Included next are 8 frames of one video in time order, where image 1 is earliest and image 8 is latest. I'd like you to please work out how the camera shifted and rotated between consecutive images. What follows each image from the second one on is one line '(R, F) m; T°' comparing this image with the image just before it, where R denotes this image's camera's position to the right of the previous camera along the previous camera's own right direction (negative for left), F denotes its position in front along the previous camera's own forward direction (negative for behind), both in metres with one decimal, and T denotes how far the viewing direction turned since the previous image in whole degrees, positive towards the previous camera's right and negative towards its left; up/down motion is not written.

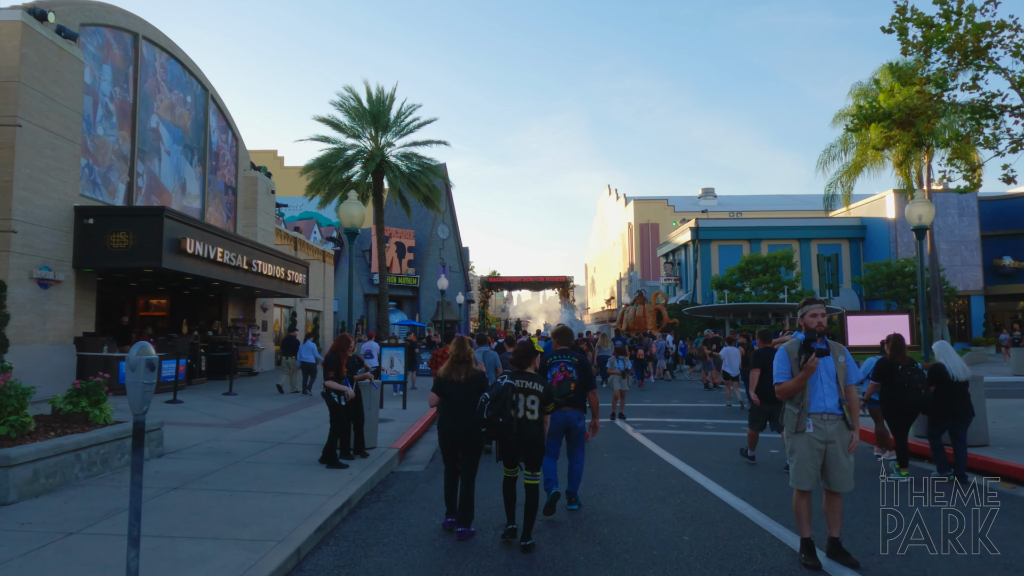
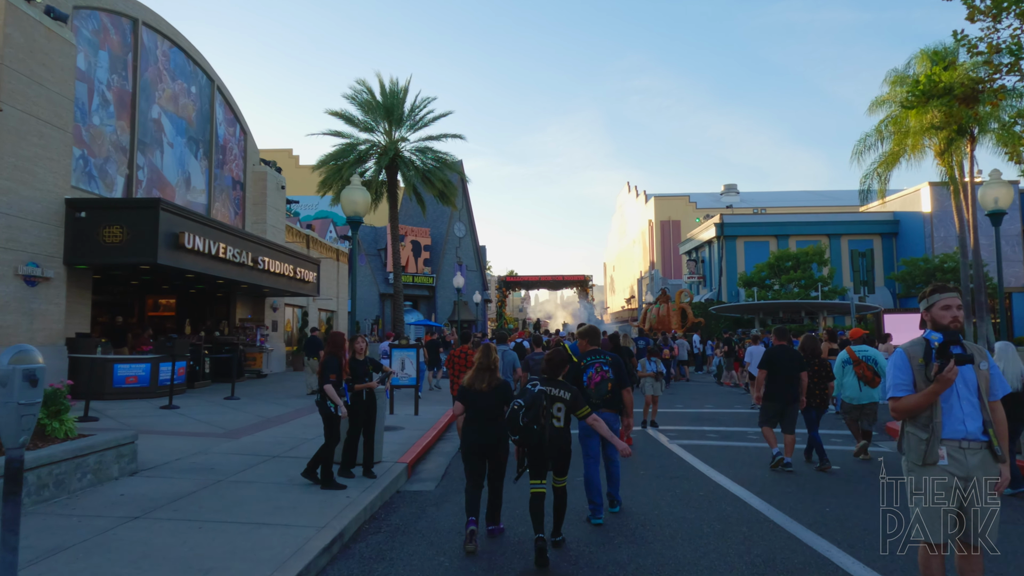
(-0.1, +1.2) m; -1°
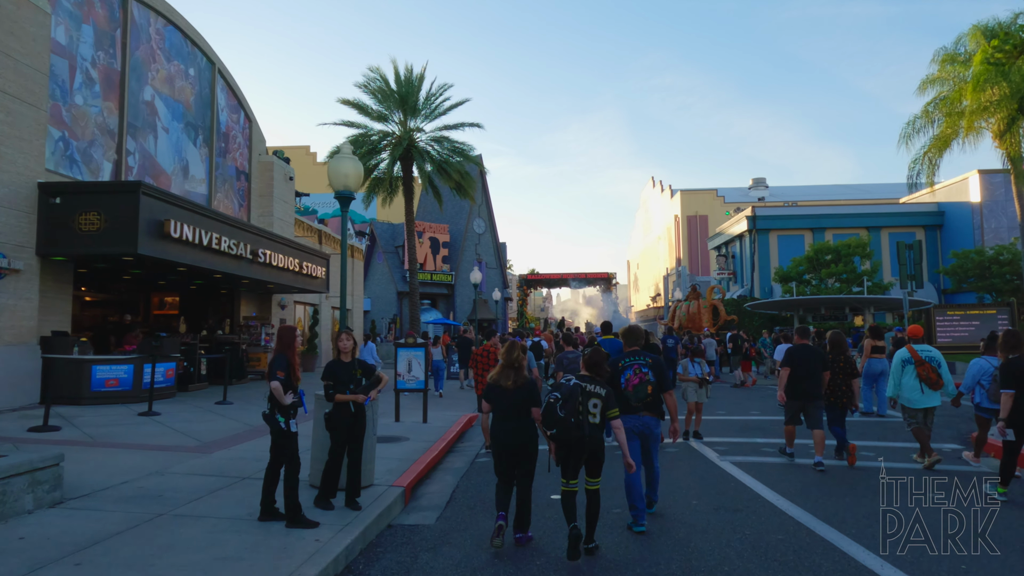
(0.0, +1.6) m; -2°
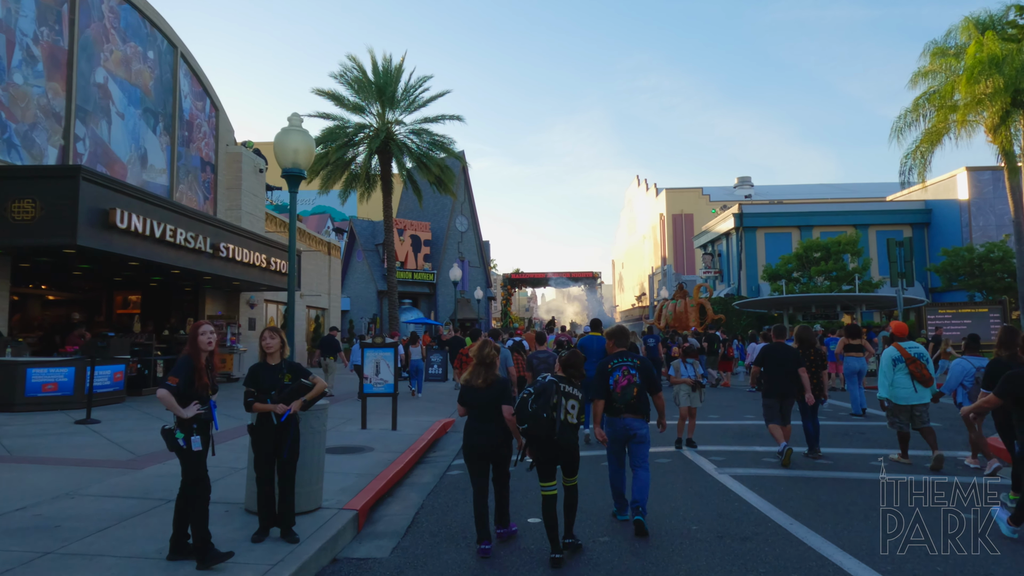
(+0.1, +1.0) m; +1°
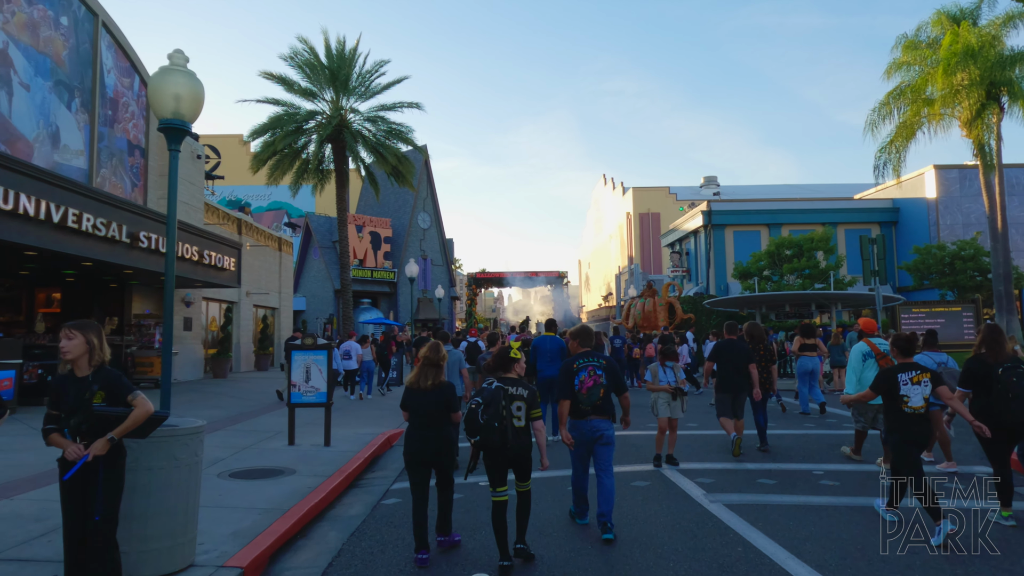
(+0.2, +1.5) m; +3°
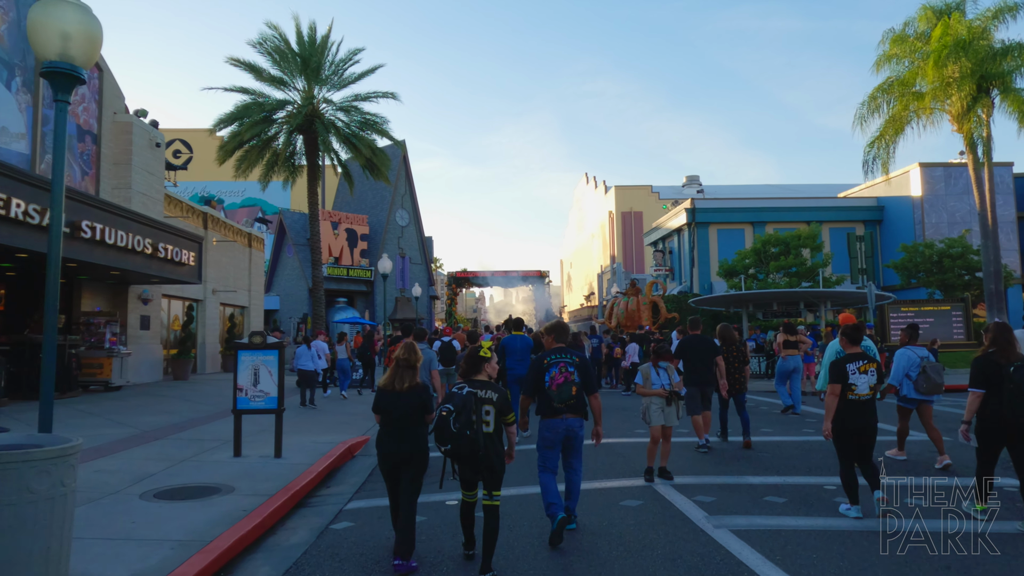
(+0.1, +1.0) m; +2°
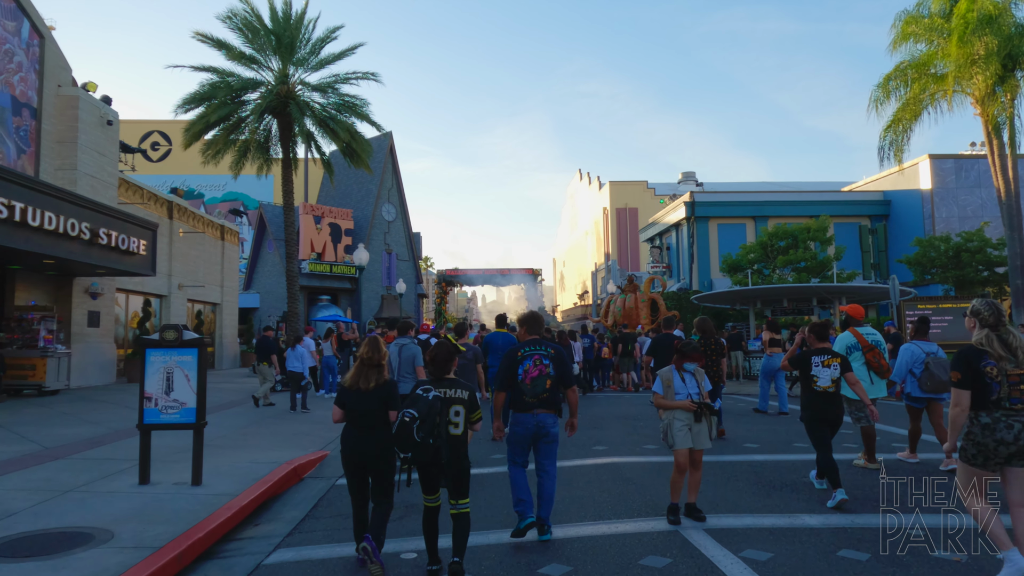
(+0.1, +1.8) m; +1°
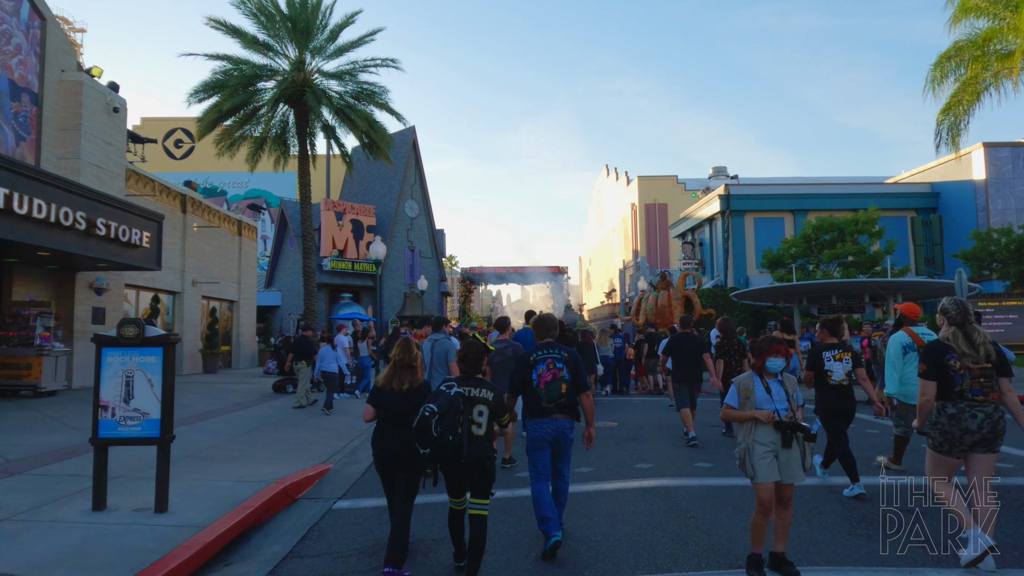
(0.0, +1.3) m; -2°
